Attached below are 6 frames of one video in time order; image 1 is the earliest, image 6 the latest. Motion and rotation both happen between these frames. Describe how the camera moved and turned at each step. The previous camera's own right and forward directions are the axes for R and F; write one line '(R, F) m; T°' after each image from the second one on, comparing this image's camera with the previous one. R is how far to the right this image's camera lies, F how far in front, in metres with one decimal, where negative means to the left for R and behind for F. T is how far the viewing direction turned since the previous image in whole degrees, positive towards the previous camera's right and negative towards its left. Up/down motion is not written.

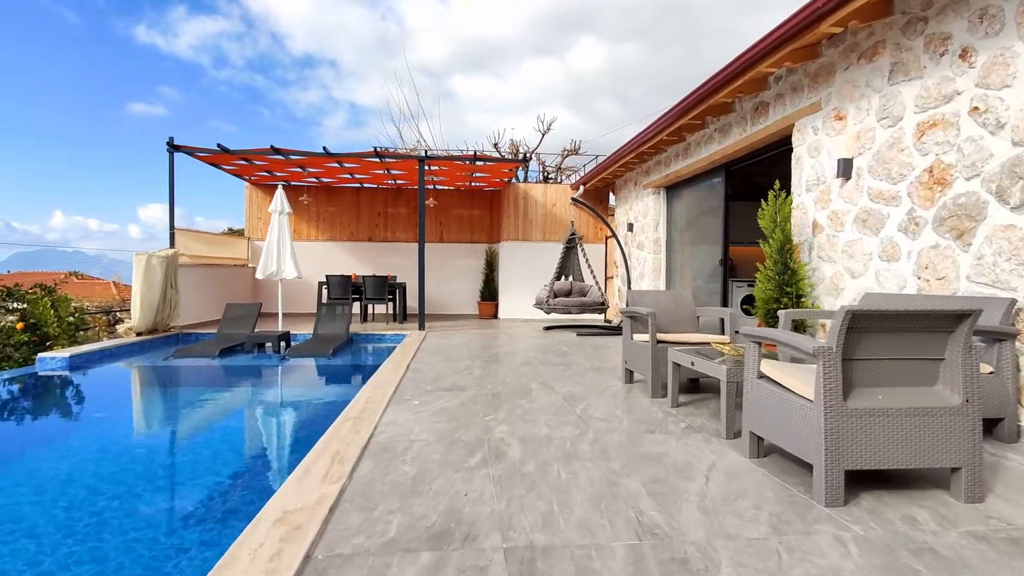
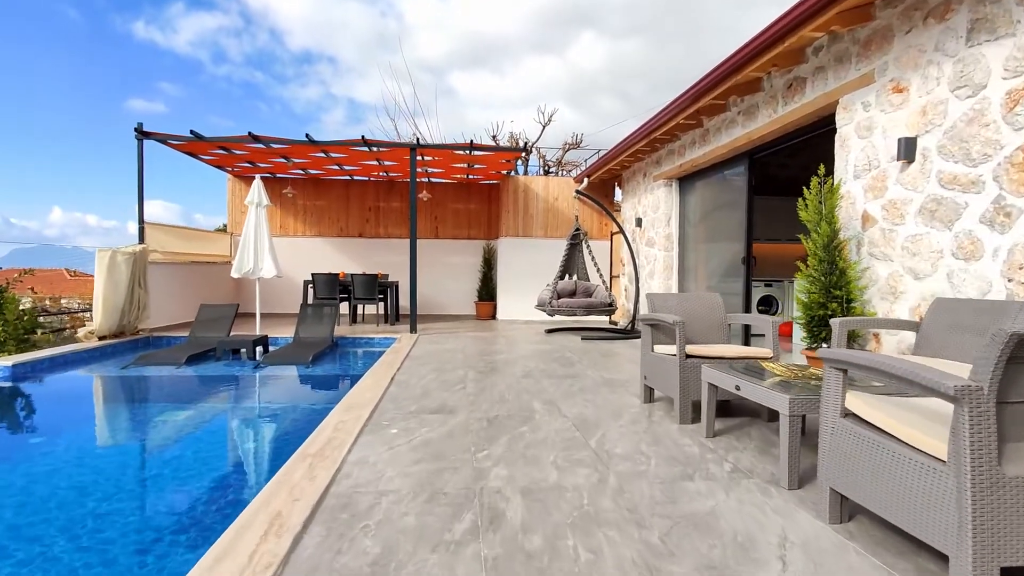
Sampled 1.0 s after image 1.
(0.0, +0.6) m; 0°
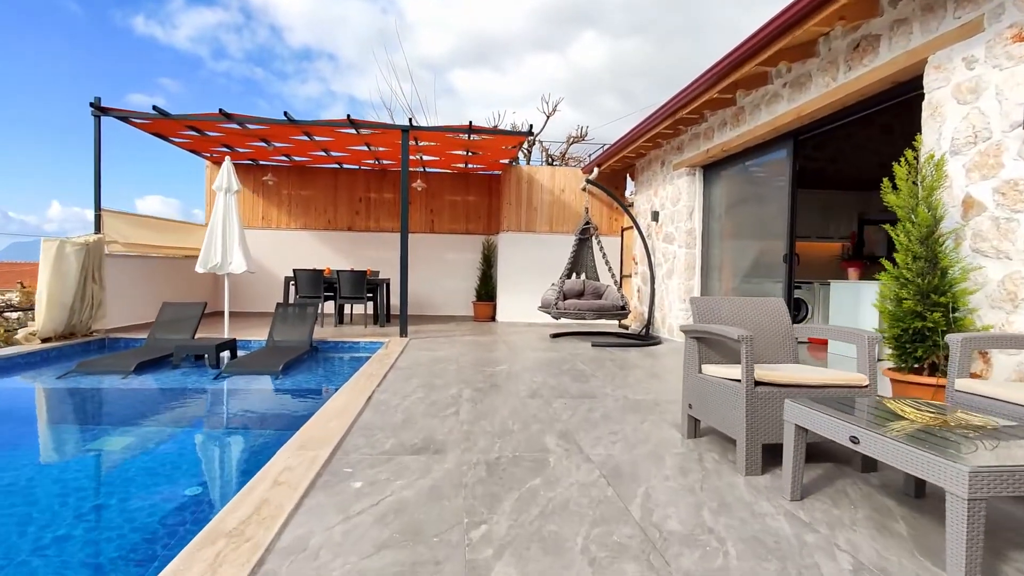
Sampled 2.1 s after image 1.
(0.0, +0.7) m; 0°
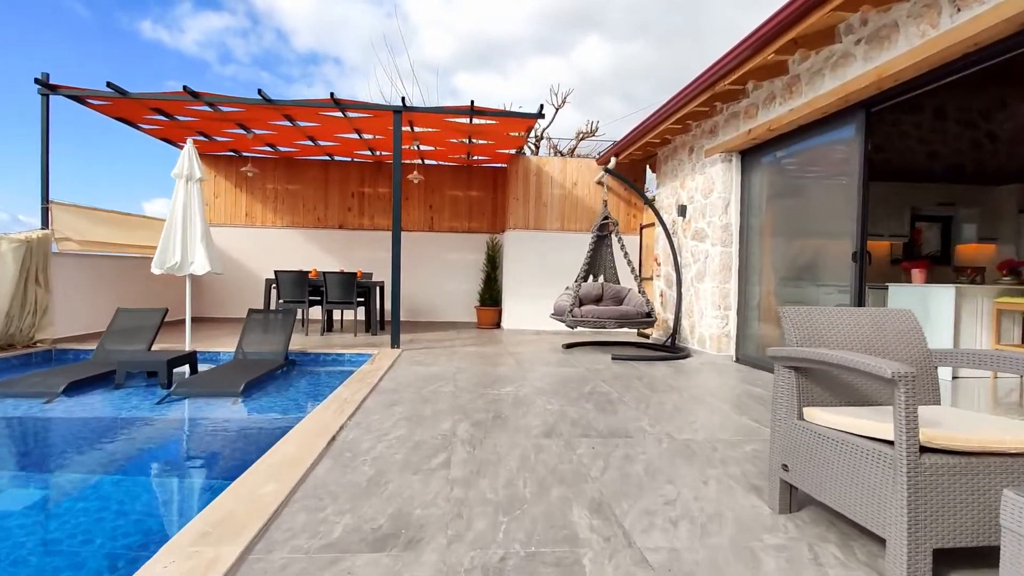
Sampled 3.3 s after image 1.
(0.0, +0.8) m; 0°
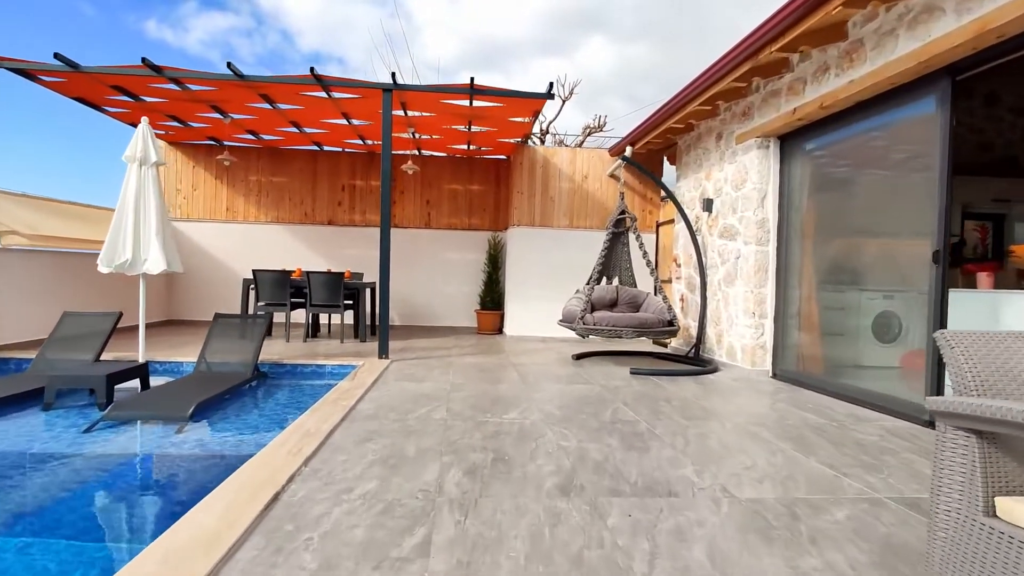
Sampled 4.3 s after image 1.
(0.0, +0.7) m; 0°
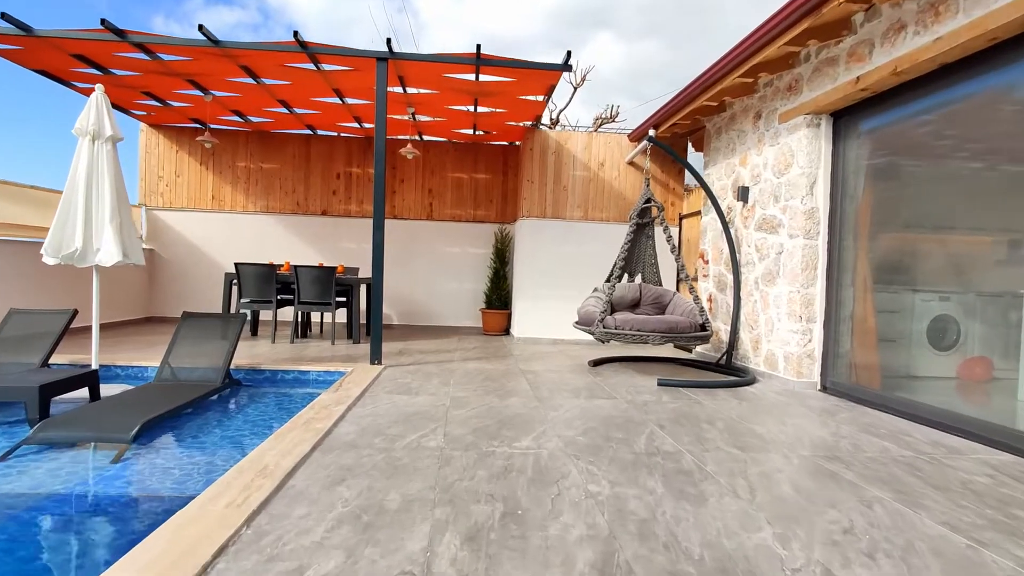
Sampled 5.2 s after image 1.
(0.0, +0.6) m; 0°
